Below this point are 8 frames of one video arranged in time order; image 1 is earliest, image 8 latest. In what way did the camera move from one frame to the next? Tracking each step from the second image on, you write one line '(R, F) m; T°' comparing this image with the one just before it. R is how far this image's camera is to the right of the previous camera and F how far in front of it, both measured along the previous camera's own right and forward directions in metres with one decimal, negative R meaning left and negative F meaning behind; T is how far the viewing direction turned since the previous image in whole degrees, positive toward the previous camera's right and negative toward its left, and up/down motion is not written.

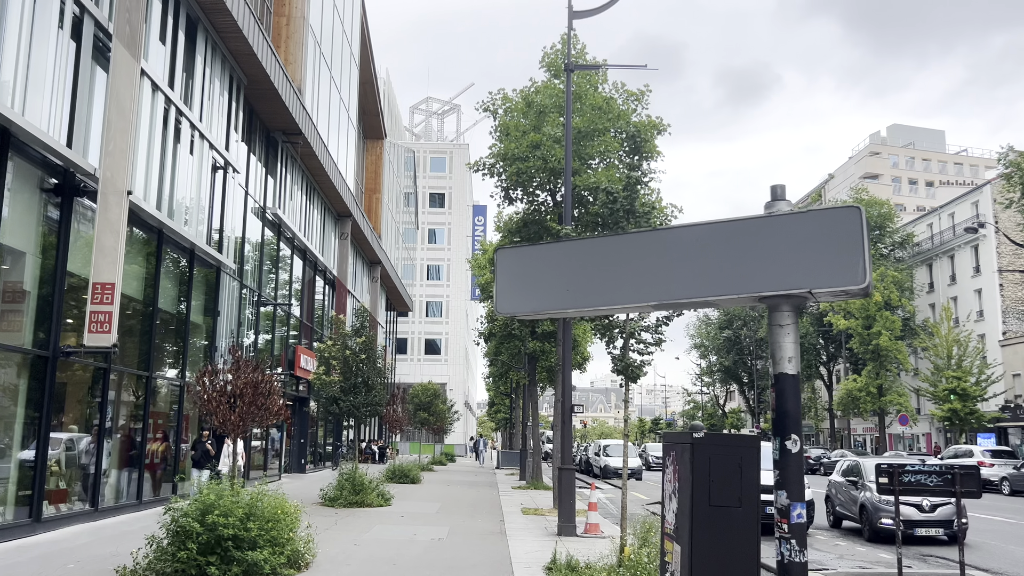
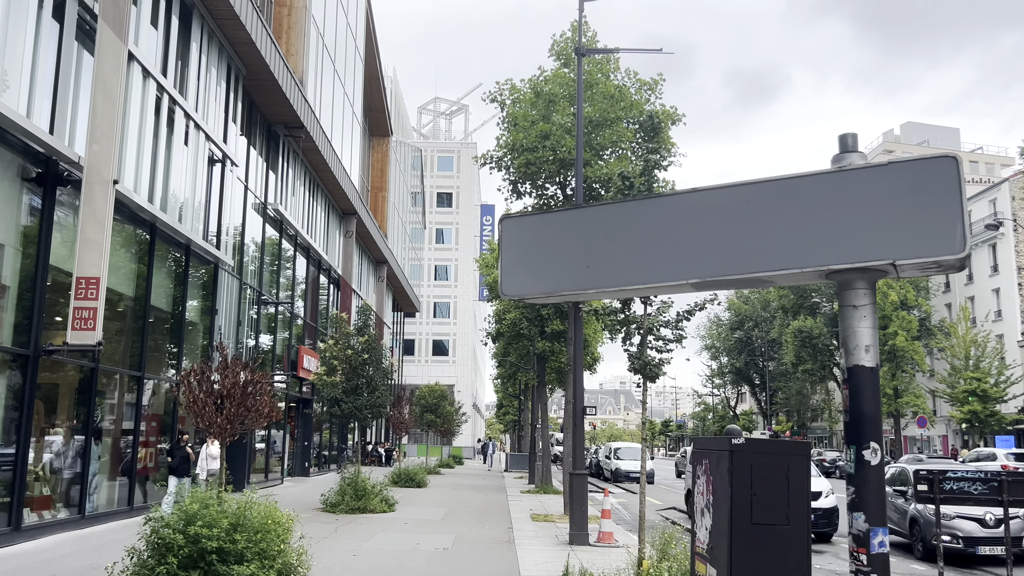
(0.0, +0.7) m; -1°
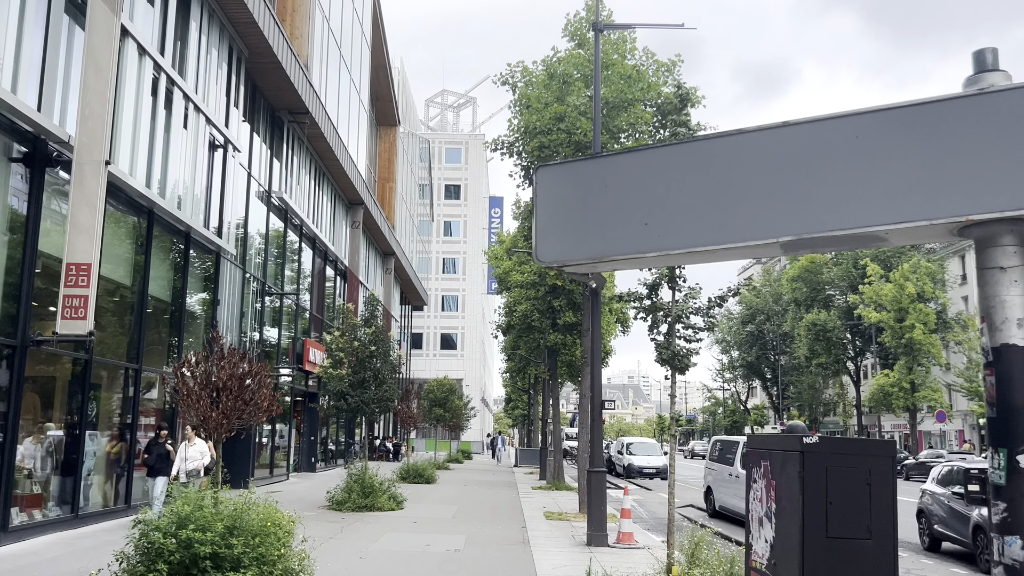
(-0.1, +0.7) m; -1°
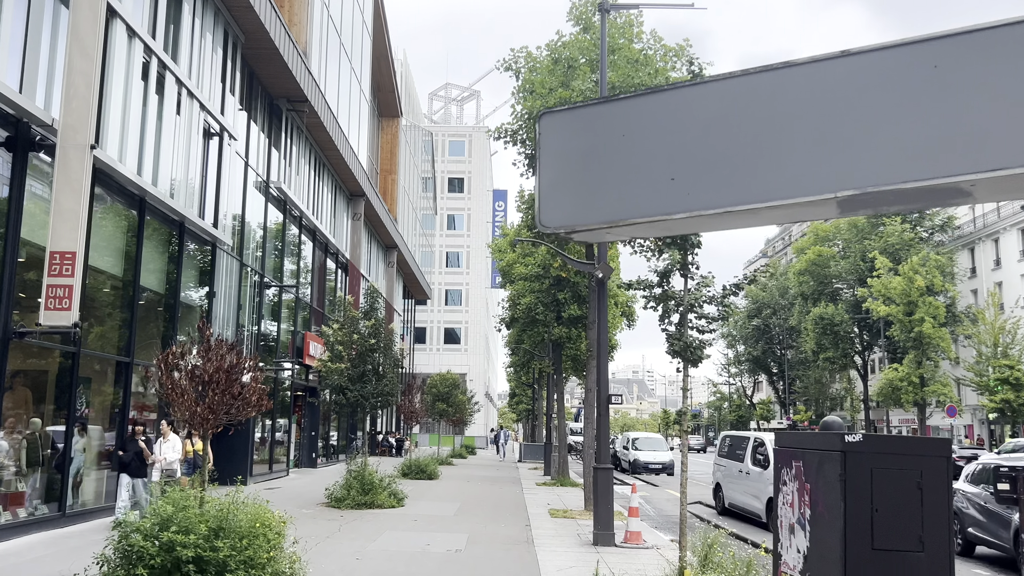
(0.0, +0.5) m; 0°
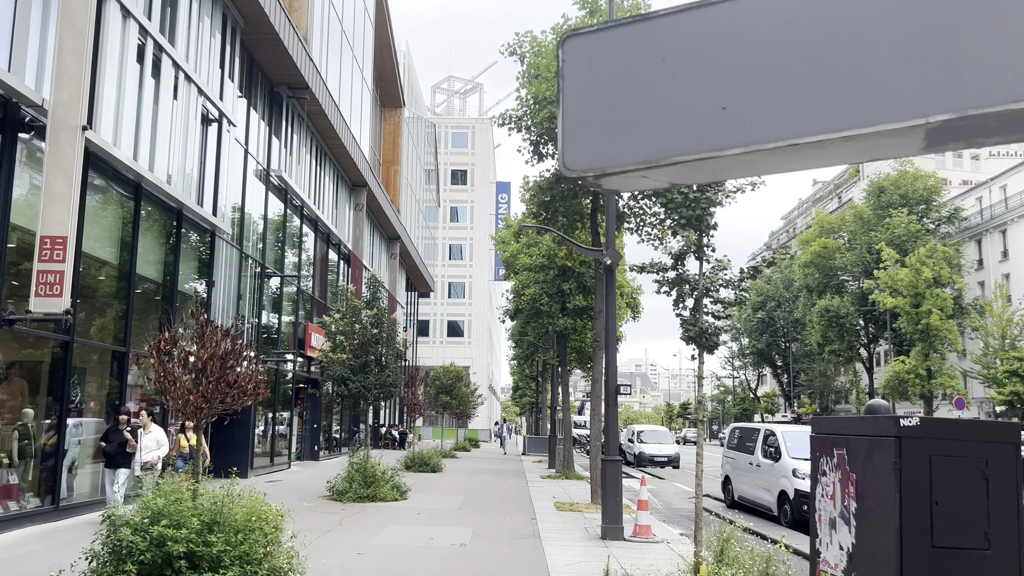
(0.0, +0.4) m; 0°
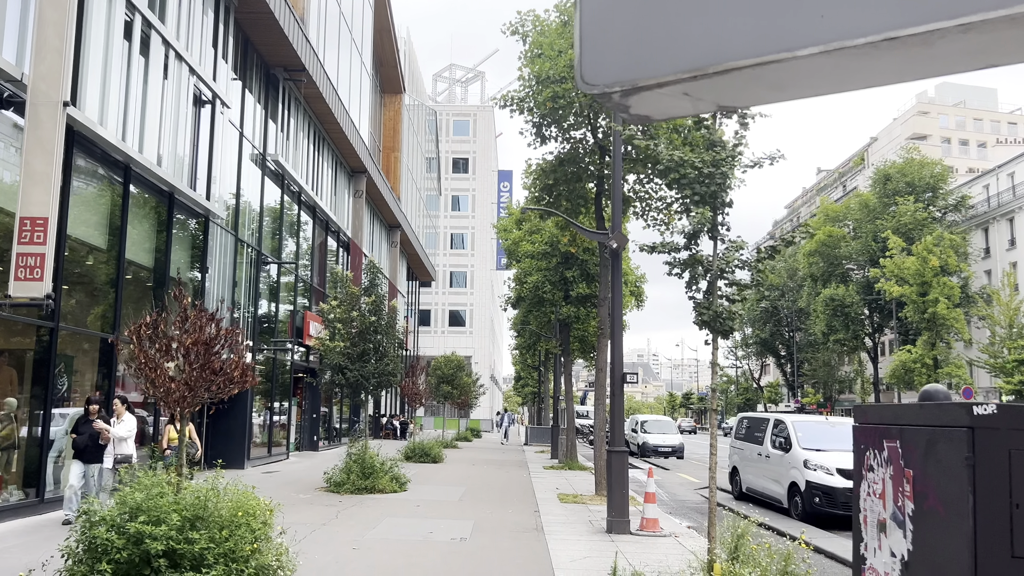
(0.0, +0.5) m; 0°
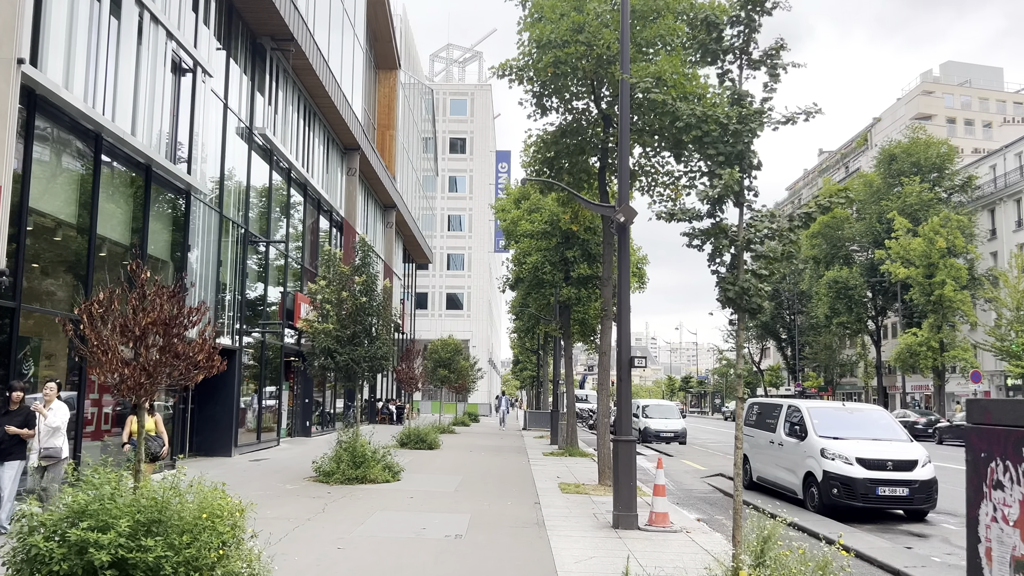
(0.0, +0.8) m; 0°
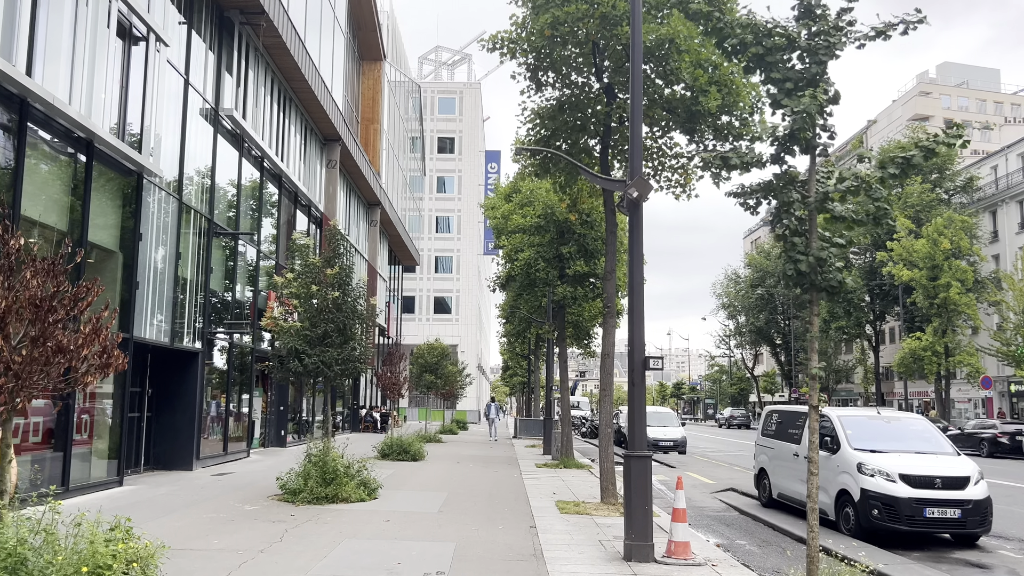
(0.0, +1.6) m; +1°
